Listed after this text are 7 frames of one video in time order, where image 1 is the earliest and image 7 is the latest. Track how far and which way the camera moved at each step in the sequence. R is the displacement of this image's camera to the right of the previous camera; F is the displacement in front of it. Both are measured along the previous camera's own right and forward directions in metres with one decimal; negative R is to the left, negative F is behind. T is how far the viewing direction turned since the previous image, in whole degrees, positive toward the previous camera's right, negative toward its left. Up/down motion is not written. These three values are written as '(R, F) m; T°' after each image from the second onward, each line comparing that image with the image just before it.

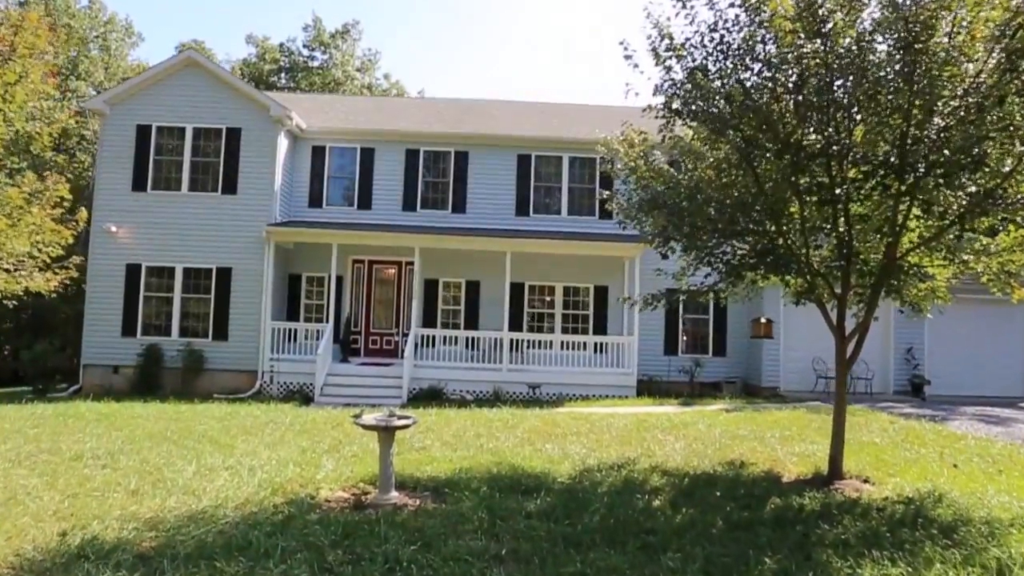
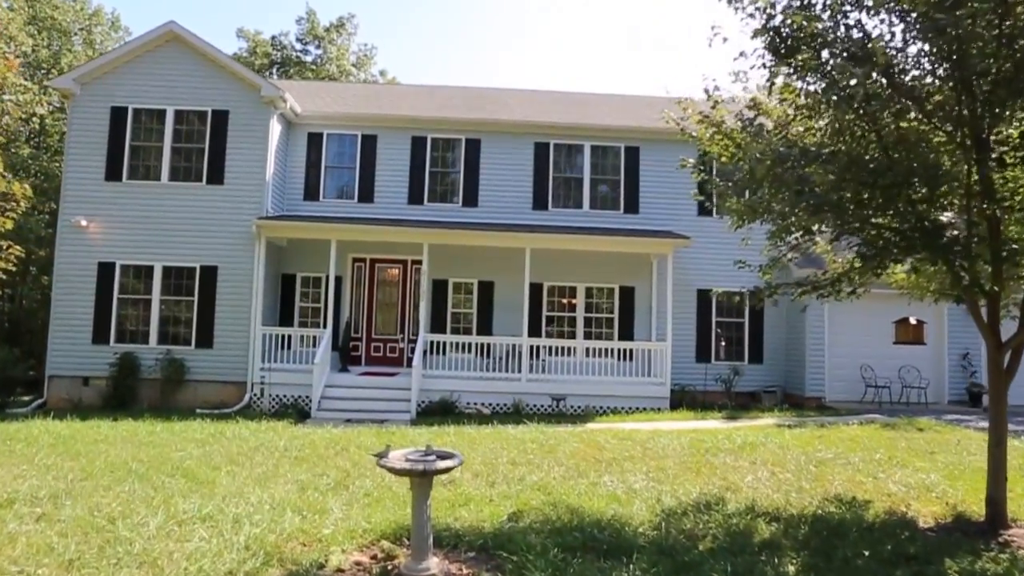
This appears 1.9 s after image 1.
(-0.7, +1.7) m; +1°
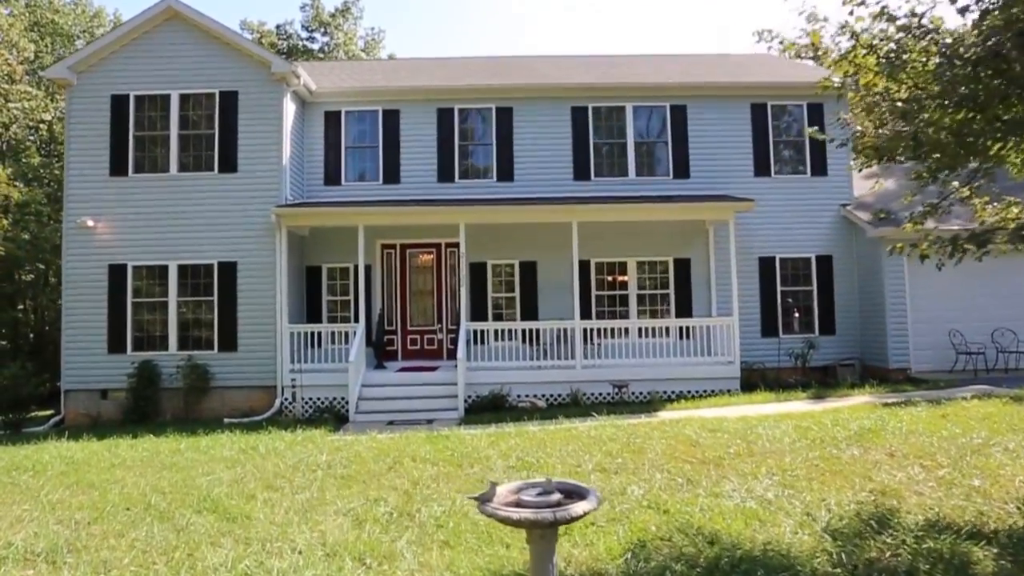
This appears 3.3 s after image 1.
(-0.7, +1.4) m; -2°
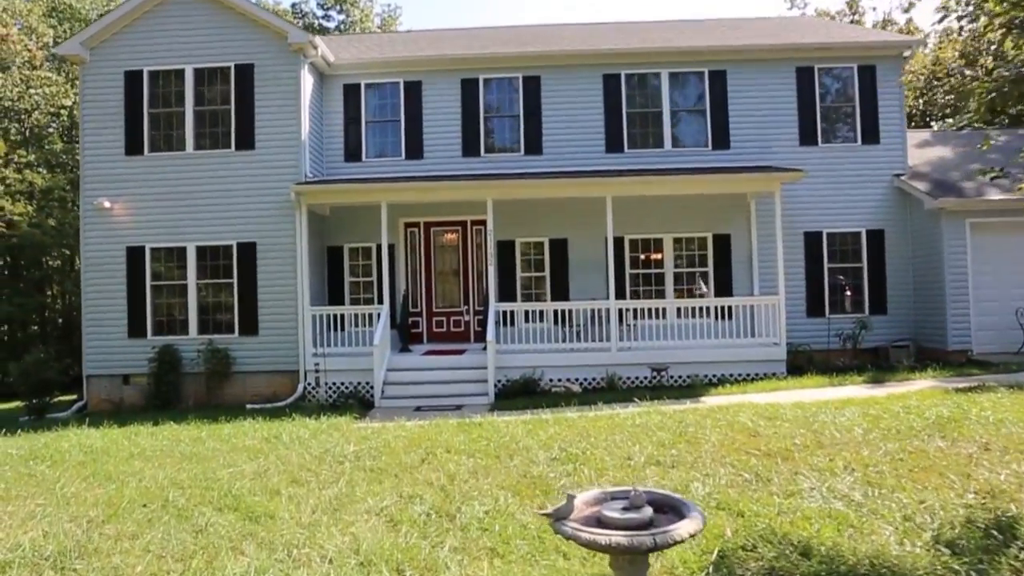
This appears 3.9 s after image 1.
(-0.3, +0.7) m; -2°
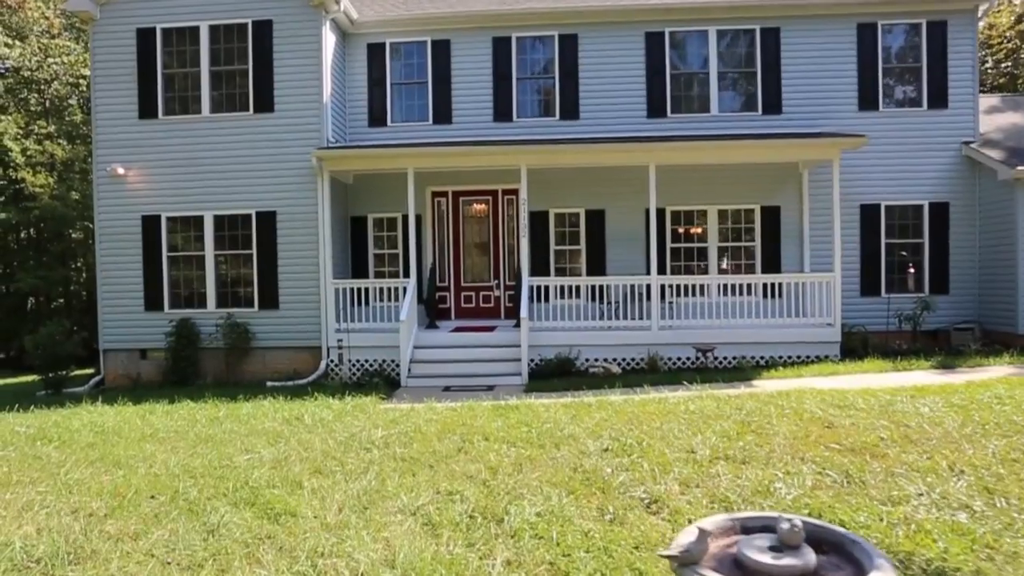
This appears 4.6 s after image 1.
(-0.3, +0.8) m; -2°
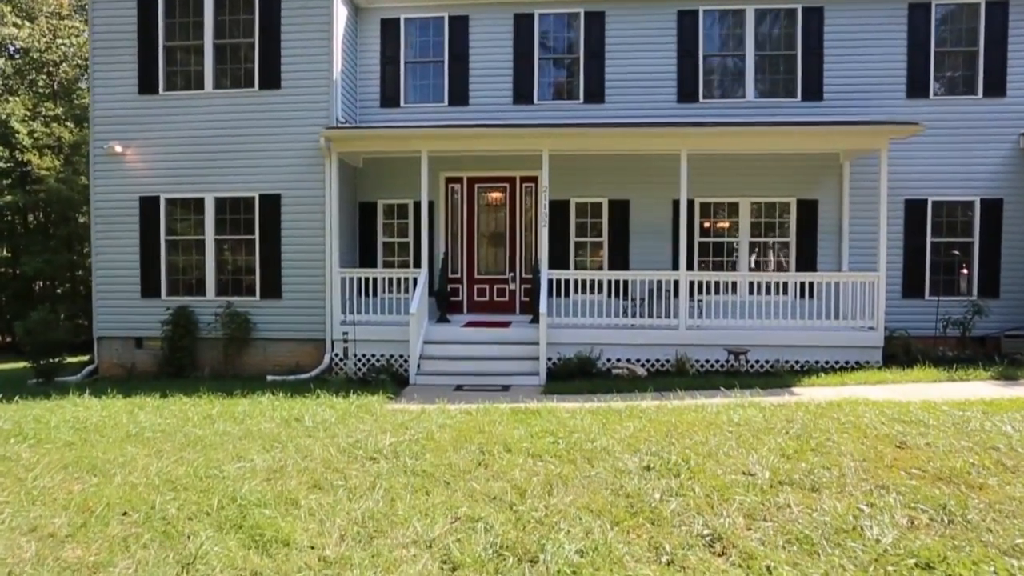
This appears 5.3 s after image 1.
(-0.2, +0.8) m; -1°
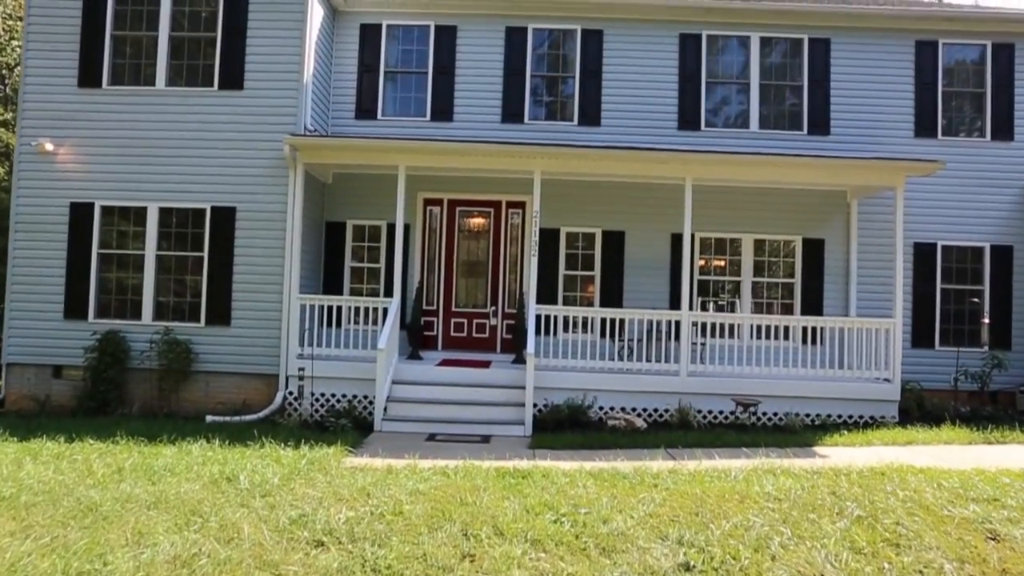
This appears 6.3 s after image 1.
(-0.2, +1.3) m; +3°
